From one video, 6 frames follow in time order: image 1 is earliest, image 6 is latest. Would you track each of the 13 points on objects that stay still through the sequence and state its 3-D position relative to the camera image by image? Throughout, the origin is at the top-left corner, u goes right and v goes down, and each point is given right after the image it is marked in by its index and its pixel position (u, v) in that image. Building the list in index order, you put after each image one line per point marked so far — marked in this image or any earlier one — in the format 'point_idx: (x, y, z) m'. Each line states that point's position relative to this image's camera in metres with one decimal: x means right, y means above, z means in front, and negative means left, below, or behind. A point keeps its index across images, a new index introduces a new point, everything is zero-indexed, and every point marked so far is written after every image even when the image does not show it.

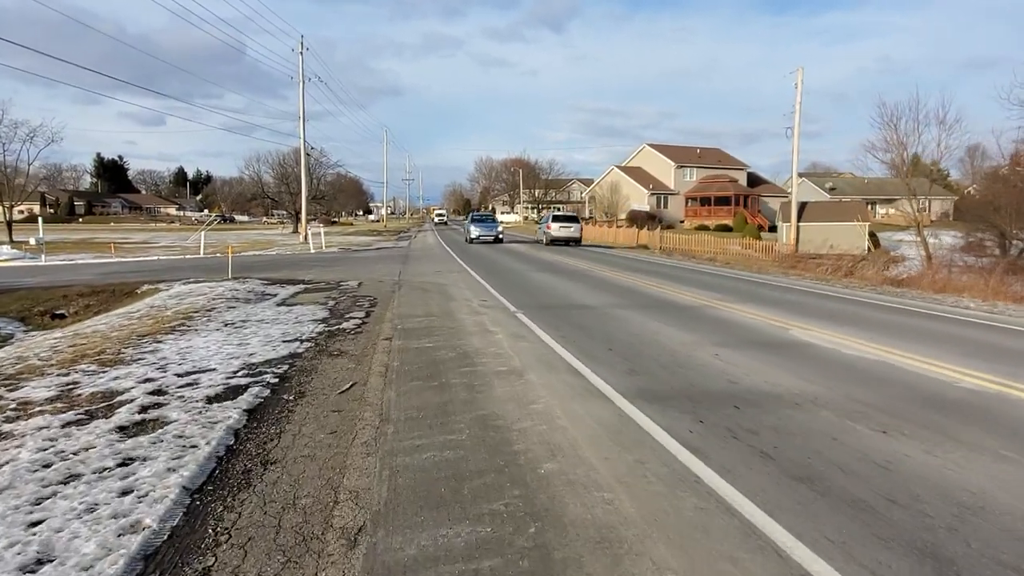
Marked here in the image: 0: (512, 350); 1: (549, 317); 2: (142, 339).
0: (0.0, -0.8, +8.3) m
1: (+0.6, -0.5, +11.2) m
2: (-5.5, -0.8, +10.1) m
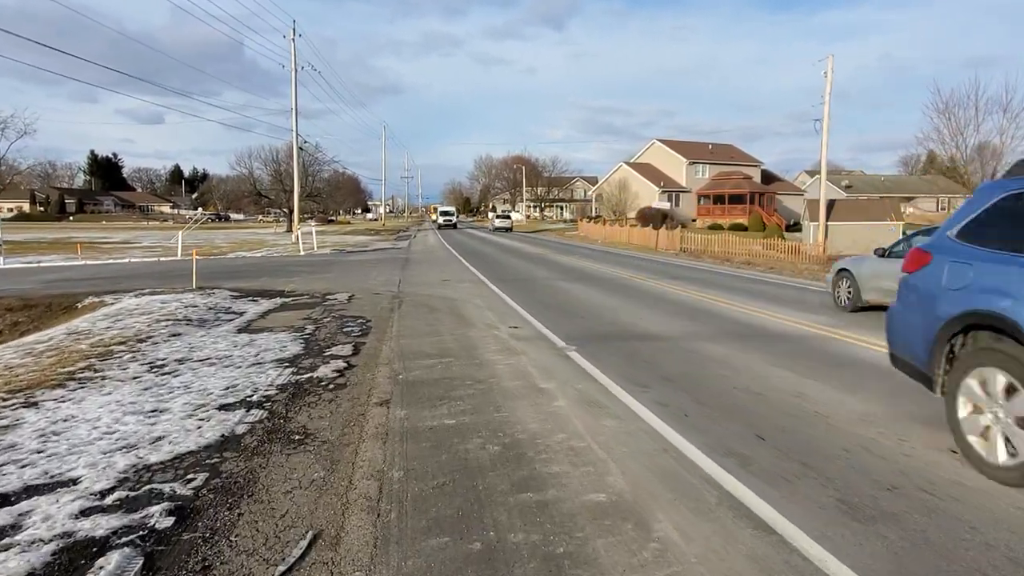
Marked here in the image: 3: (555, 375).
0: (+0.6, -1.1, +4.8) m
1: (+1.2, -0.8, +7.7) m
2: (-4.9, -1.1, +6.7) m
3: (+0.4, -0.9, +6.8) m
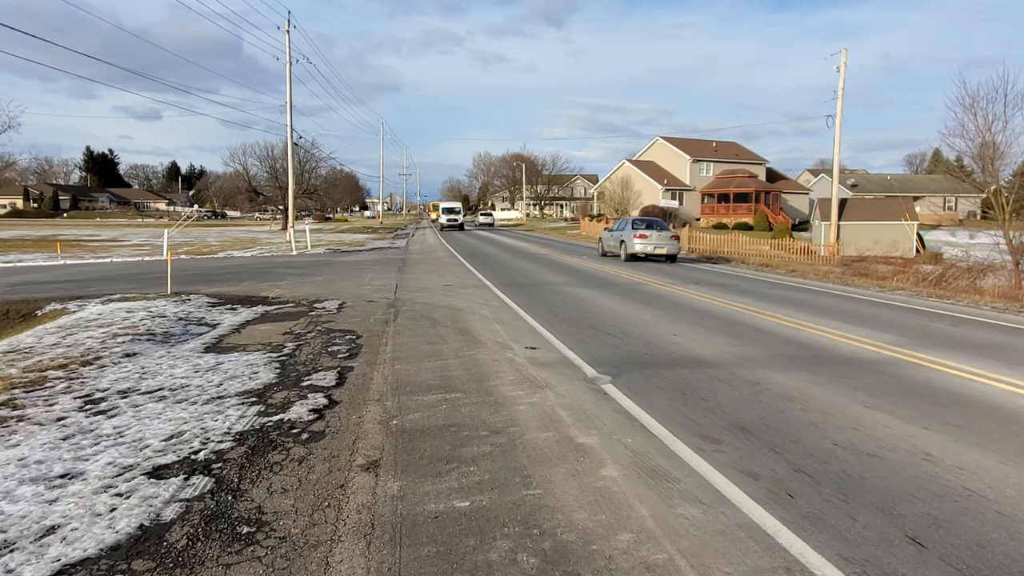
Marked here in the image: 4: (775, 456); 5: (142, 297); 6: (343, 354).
0: (+0.8, -1.3, +3.3) m
1: (+1.4, -1.0, +6.2) m
2: (-4.7, -1.2, +5.1) m
3: (+0.6, -1.0, +5.2) m
4: (+1.8, -1.1, +4.6) m
5: (-7.9, -0.2, +14.6) m
6: (-2.1, -0.8, +8.5) m
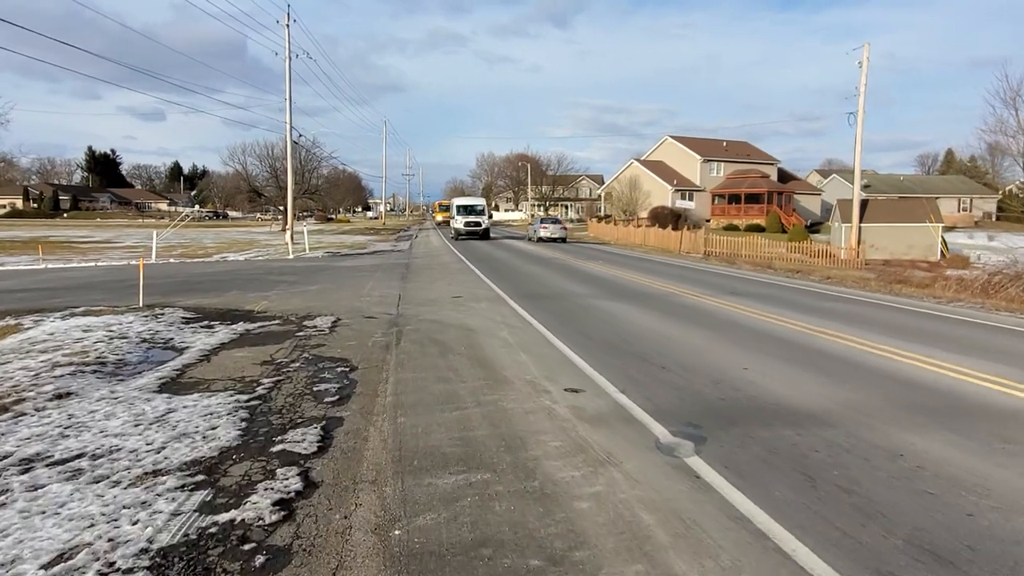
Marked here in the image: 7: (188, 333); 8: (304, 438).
0: (+1.1, -1.5, +1.4) m
1: (+1.7, -1.2, +4.3) m
2: (-4.4, -1.5, +3.3) m
3: (+1.0, -1.3, +3.4) m
4: (+2.1, -1.4, +2.7) m
5: (-7.5, -0.4, +12.8) m
6: (-1.8, -1.1, +6.6) m
7: (-5.0, -0.7, +10.6) m
8: (-1.7, -1.2, +5.5) m
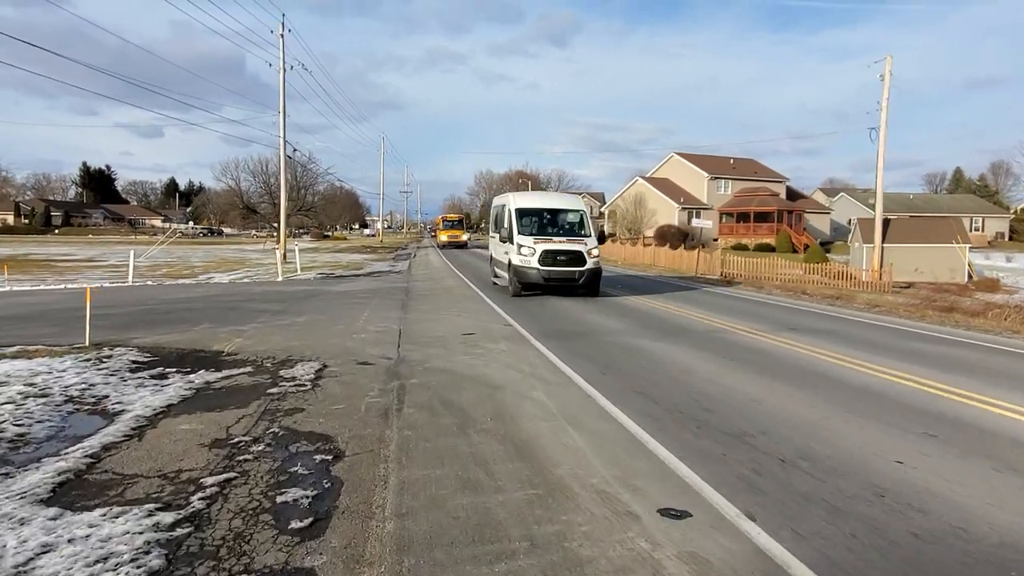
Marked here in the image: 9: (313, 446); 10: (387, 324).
0: (+1.5, -1.8, -0.9) m
1: (+2.1, -1.6, +2.1) m
2: (-4.0, -1.8, +1.0) m
3: (+1.4, -1.6, +1.1) m
4: (+2.5, -1.7, +0.5) m
5: (-7.2, -1.0, +10.5) m
6: (-1.3, -1.5, +4.4) m
7: (-4.6, -1.2, +8.3) m
8: (-1.2, -1.6, +3.2) m
9: (-1.7, -1.3, +5.9) m
10: (-2.4, -0.7, +13.0) m
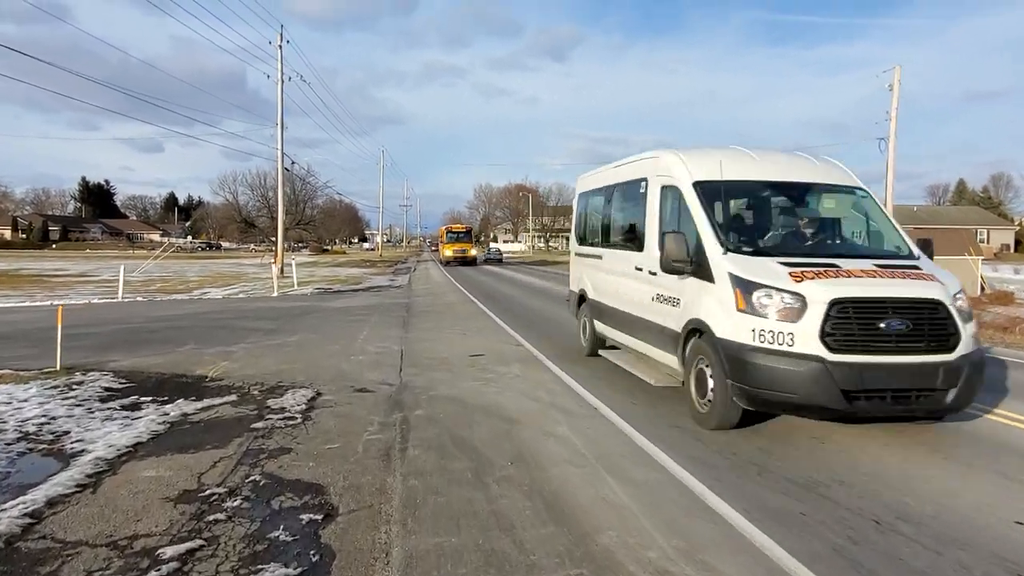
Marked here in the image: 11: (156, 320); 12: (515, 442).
0: (+1.8, -1.8, -1.9) m
1: (+2.3, -1.6, +1.1) m
2: (-3.8, -1.9, 0.0) m
3: (+1.6, -1.7, +0.1) m
4: (+2.7, -1.7, -0.5) m
5: (-7.0, -1.2, +9.5) m
6: (-1.2, -1.6, +3.4) m
7: (-4.5, -1.4, +7.3) m
8: (-1.0, -1.7, +2.2) m
9: (-1.5, -1.5, +4.9) m
10: (-2.2, -1.0, +12.0) m
11: (-8.3, -0.7, +16.0) m
12: (+0.1, -1.3, +6.0) m
